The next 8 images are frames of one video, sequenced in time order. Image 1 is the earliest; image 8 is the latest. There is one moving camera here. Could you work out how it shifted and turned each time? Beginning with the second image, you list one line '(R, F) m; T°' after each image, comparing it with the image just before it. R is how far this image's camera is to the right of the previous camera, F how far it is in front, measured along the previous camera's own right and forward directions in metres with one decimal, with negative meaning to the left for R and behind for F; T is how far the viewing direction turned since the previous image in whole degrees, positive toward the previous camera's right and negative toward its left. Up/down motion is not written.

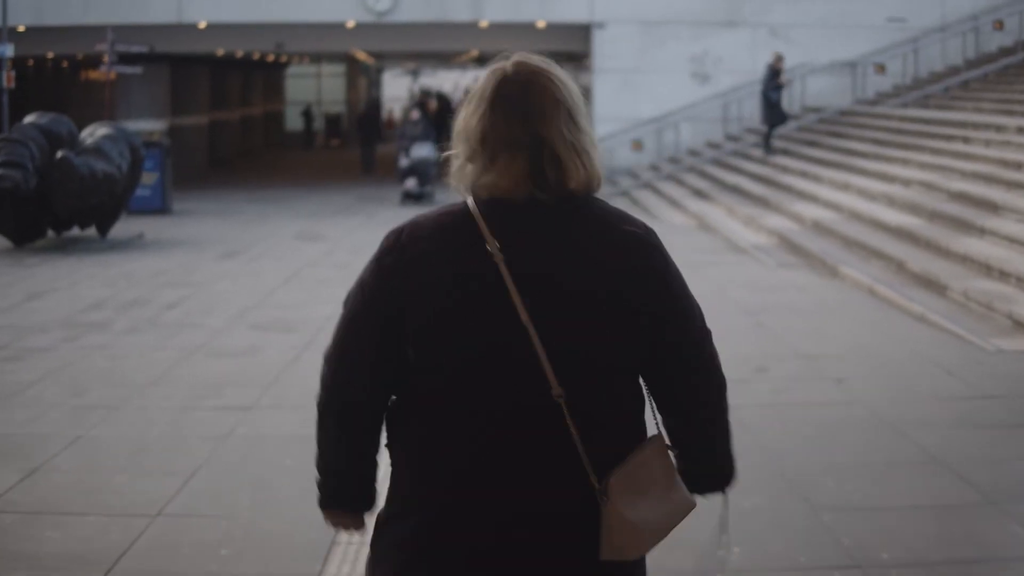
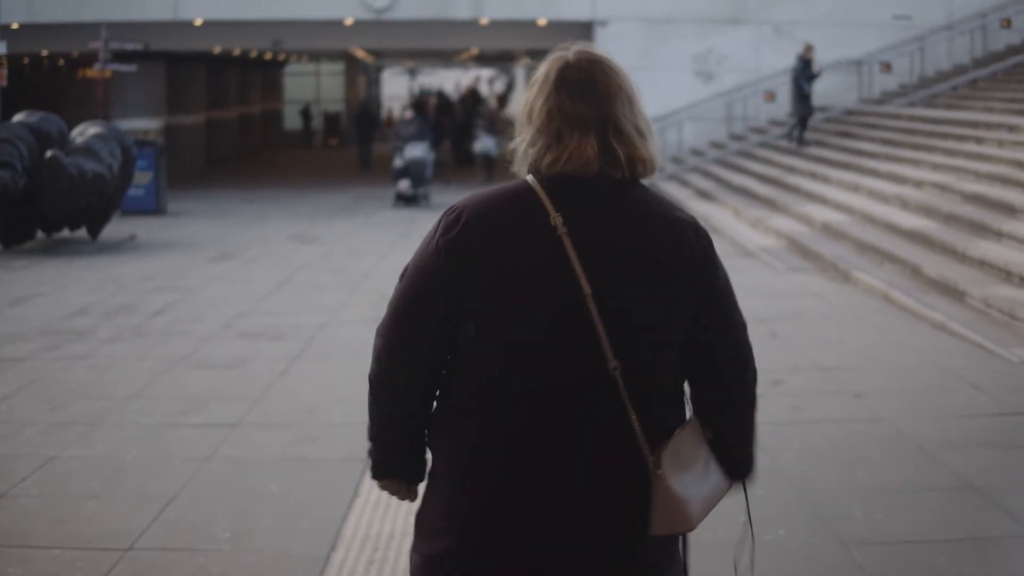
(0.0, +0.4) m; 0°
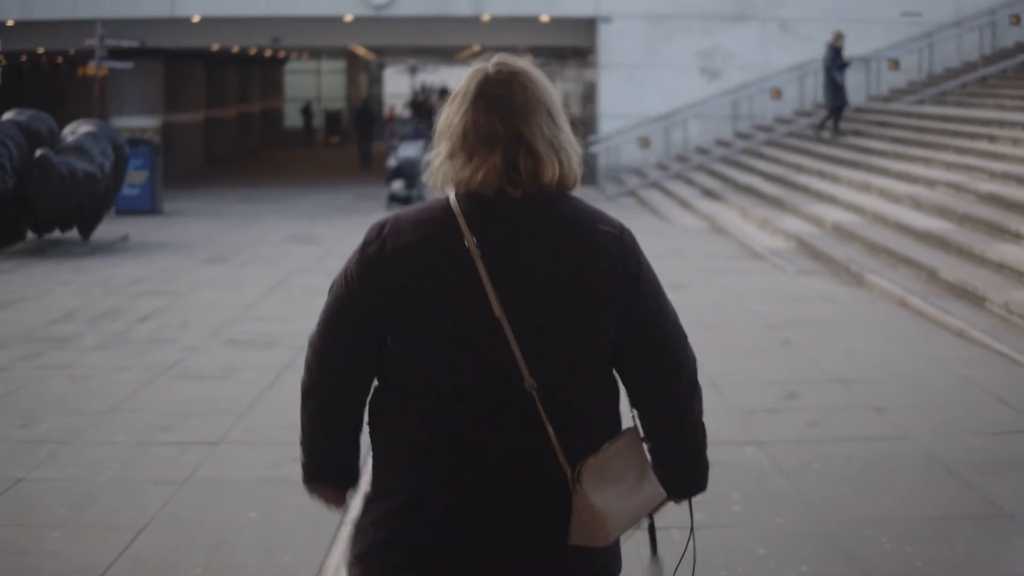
(0.0, +0.4) m; 0°
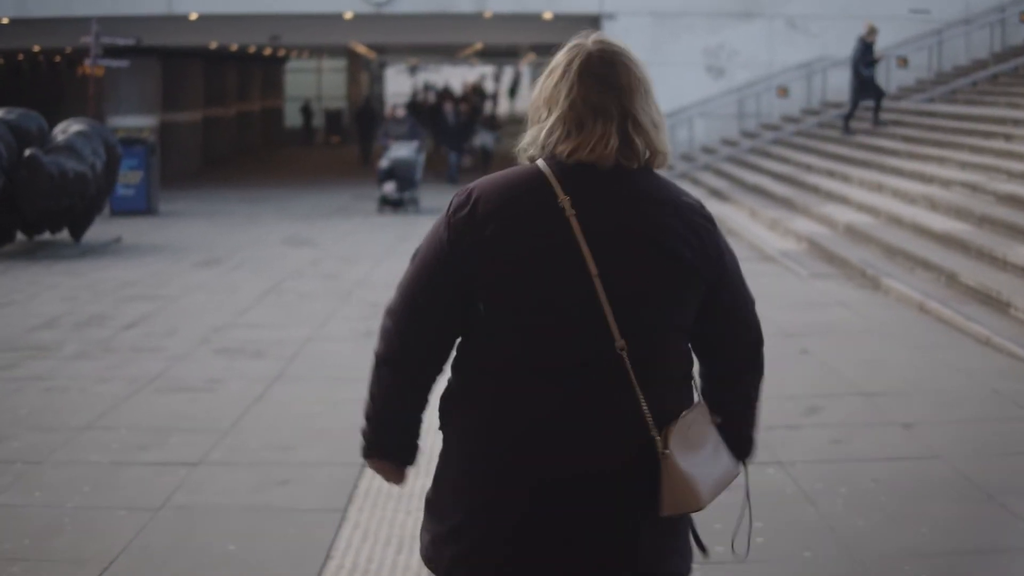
(0.0, +0.5) m; 0°
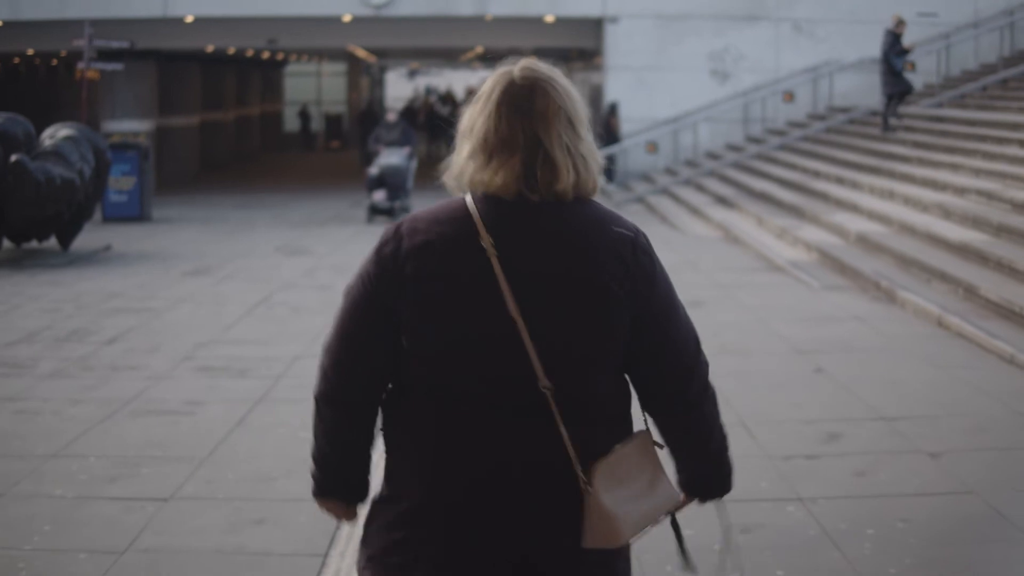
(0.0, +0.5) m; 0°
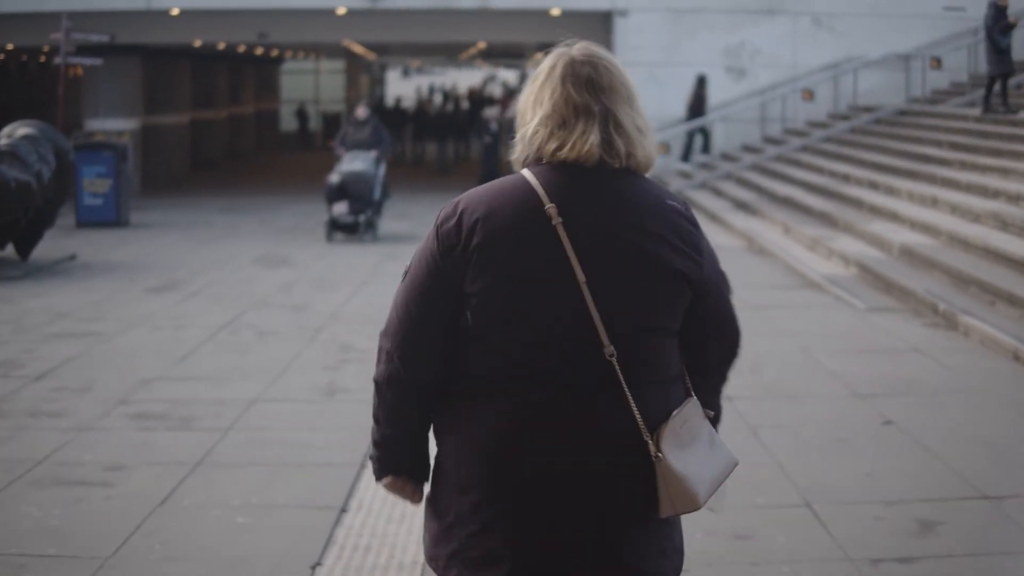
(0.0, +1.5) m; 0°
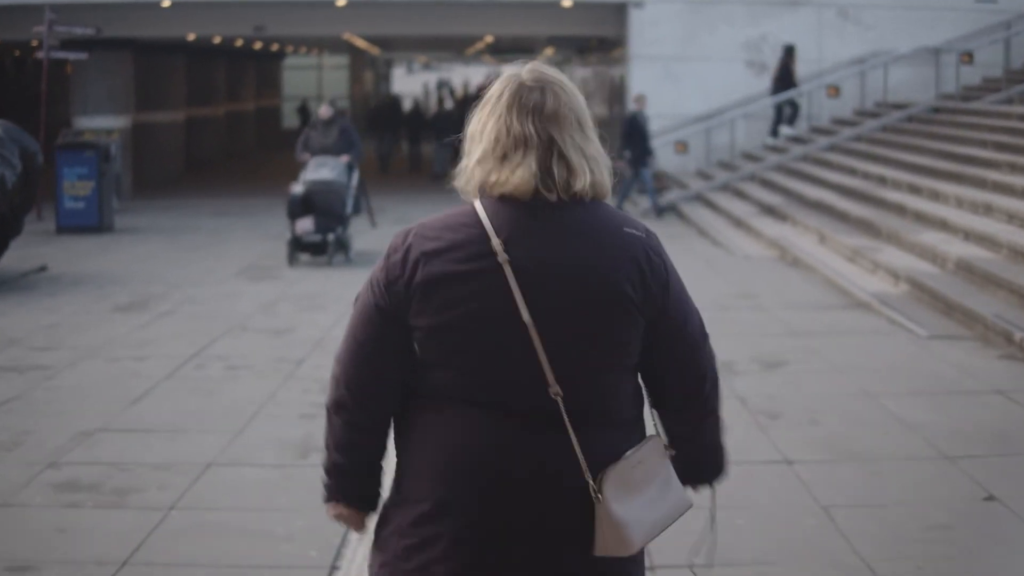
(0.0, +1.3) m; 0°
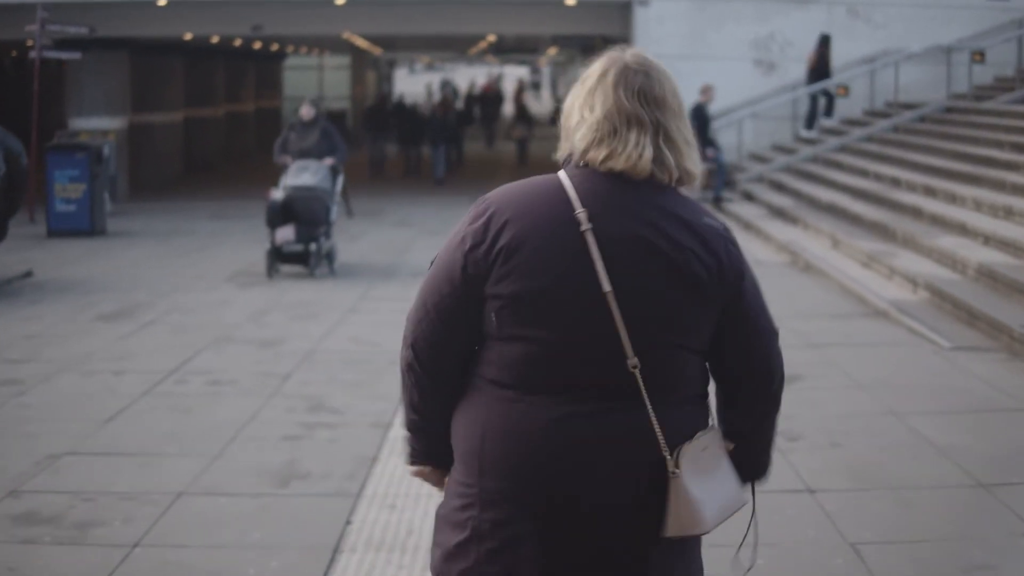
(0.0, +0.5) m; 0°
